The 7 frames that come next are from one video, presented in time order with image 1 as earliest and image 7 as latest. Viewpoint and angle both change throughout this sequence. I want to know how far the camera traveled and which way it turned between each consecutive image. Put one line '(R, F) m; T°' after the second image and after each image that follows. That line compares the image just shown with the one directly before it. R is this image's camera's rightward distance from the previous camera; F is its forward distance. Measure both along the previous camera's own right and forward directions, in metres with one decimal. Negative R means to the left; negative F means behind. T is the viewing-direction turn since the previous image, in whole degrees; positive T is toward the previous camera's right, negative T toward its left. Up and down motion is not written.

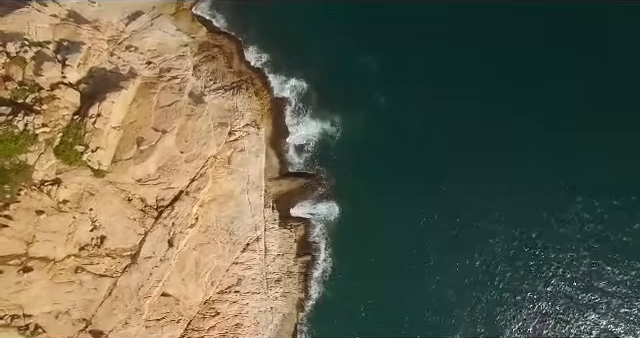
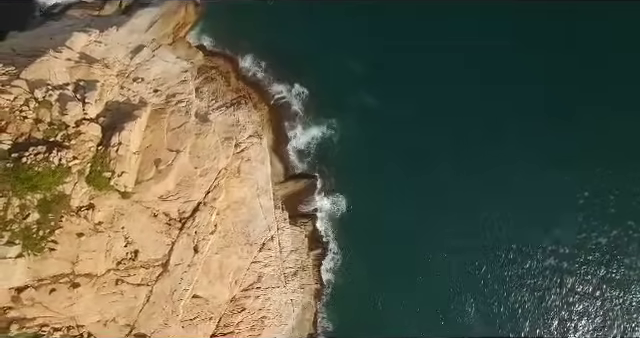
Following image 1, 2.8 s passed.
(0.0, -2.8) m; 0°
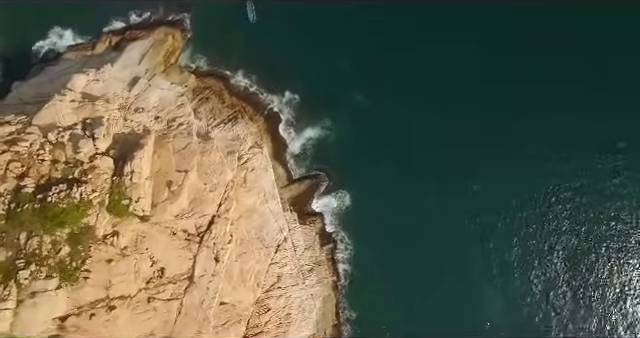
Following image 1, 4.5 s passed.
(-0.1, -1.8) m; 0°
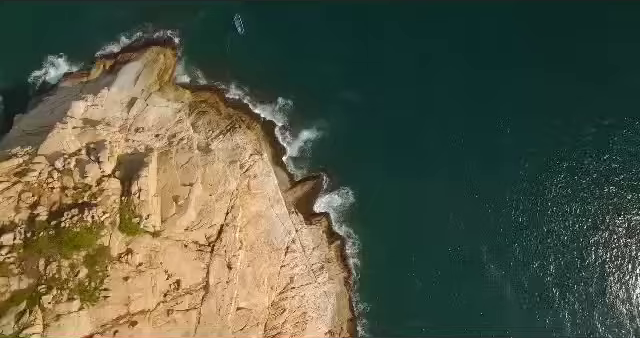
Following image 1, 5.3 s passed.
(0.0, -0.8) m; 0°
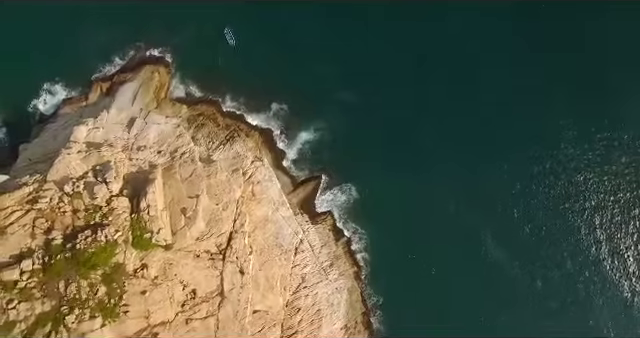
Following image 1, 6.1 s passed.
(0.0, -0.9) m; 0°
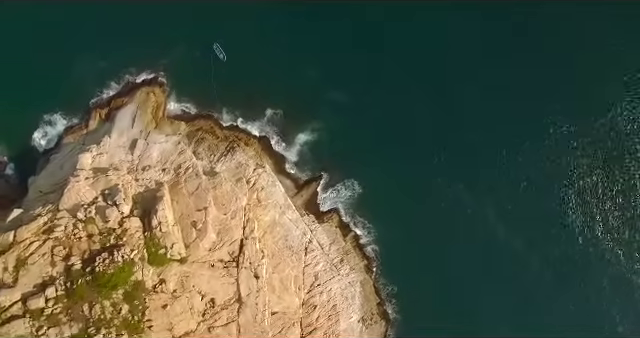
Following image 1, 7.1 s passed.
(0.0, -1.0) m; 0°
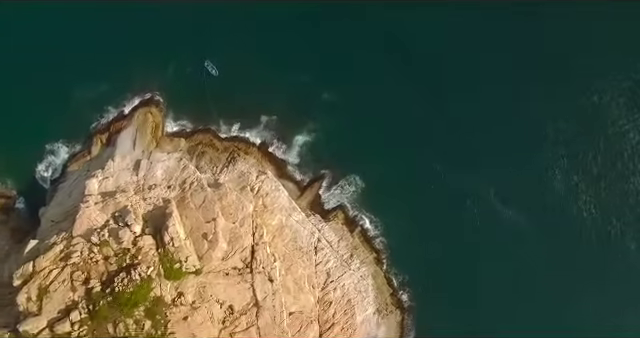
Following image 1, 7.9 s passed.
(0.0, -0.9) m; 0°
